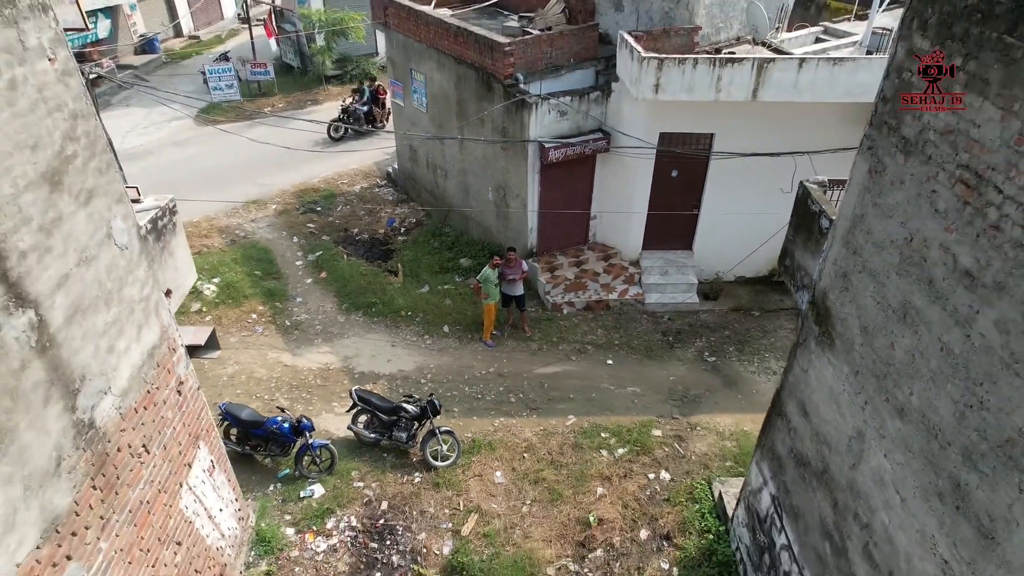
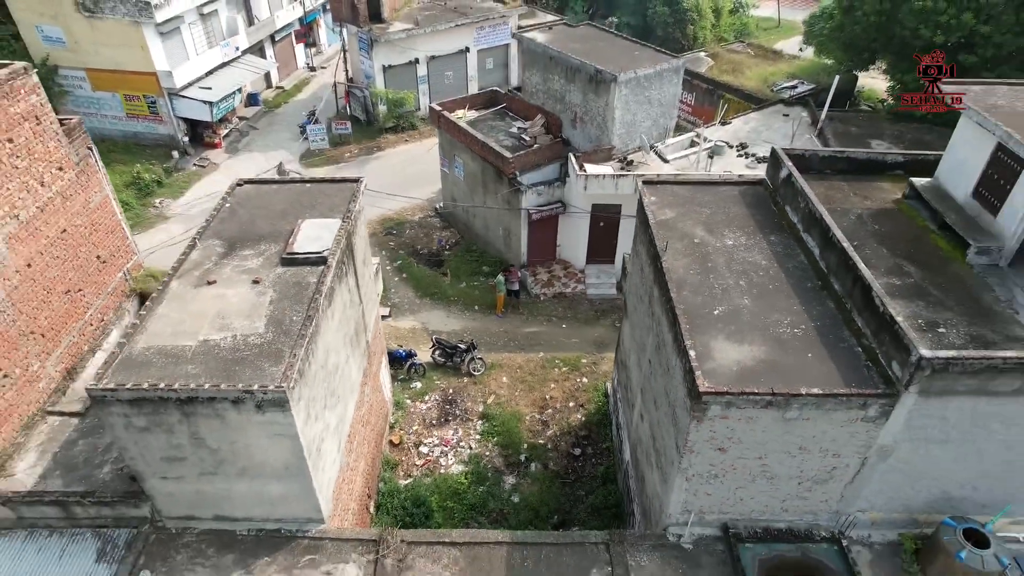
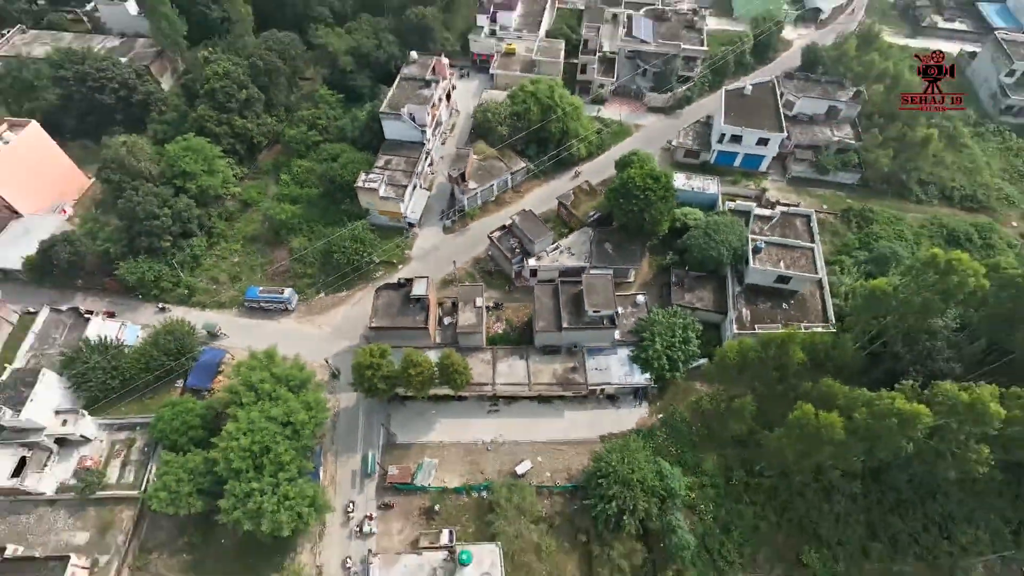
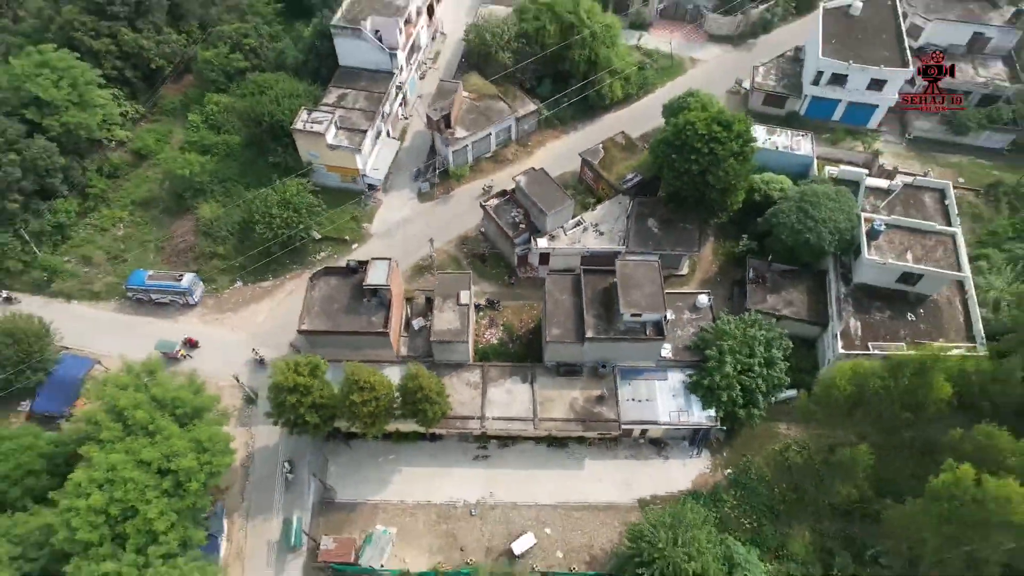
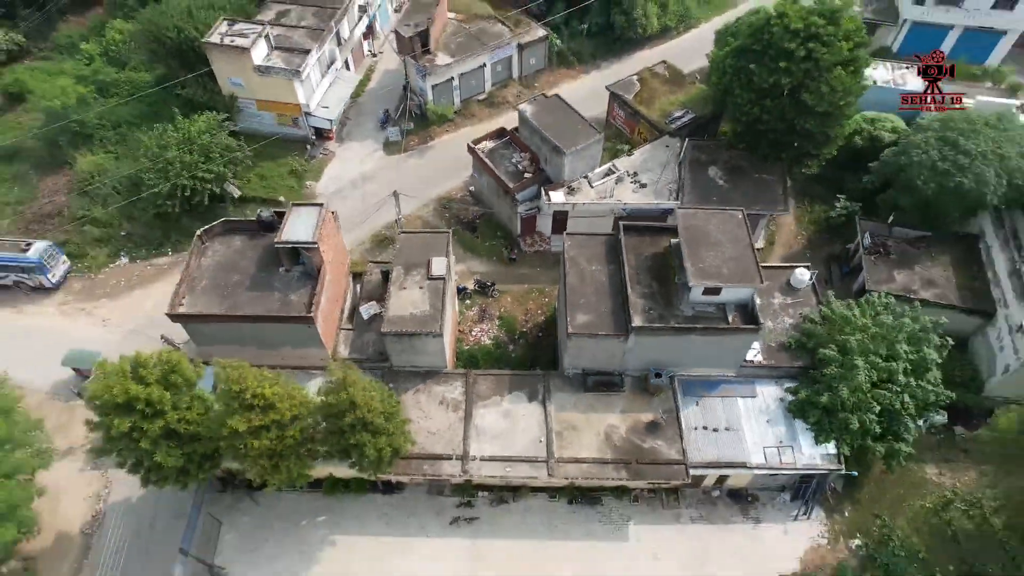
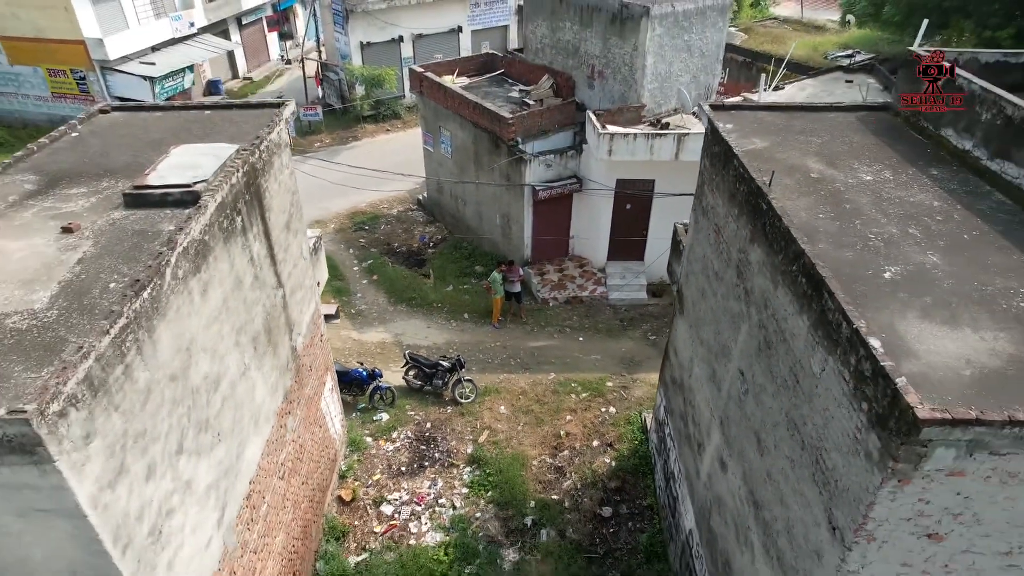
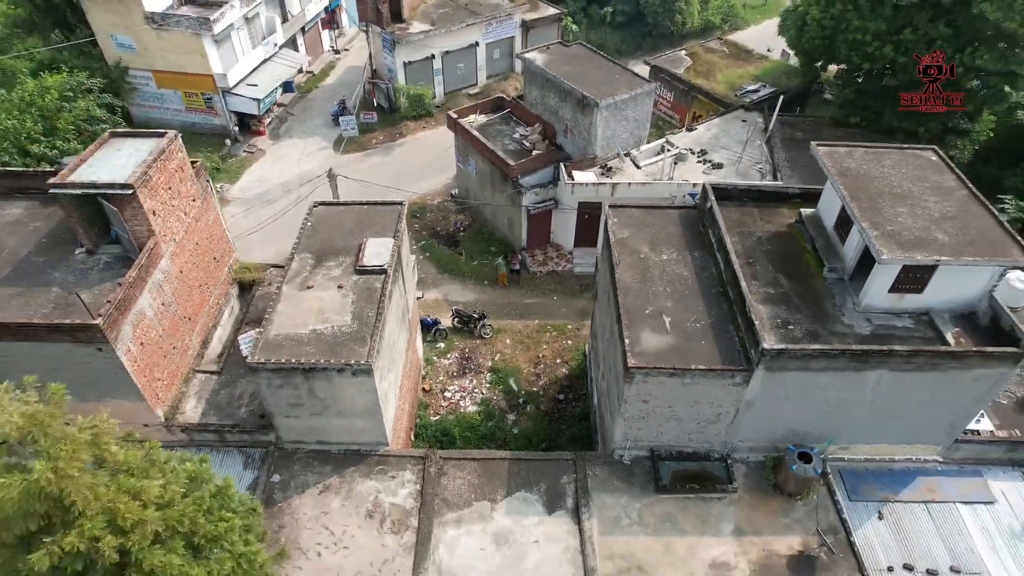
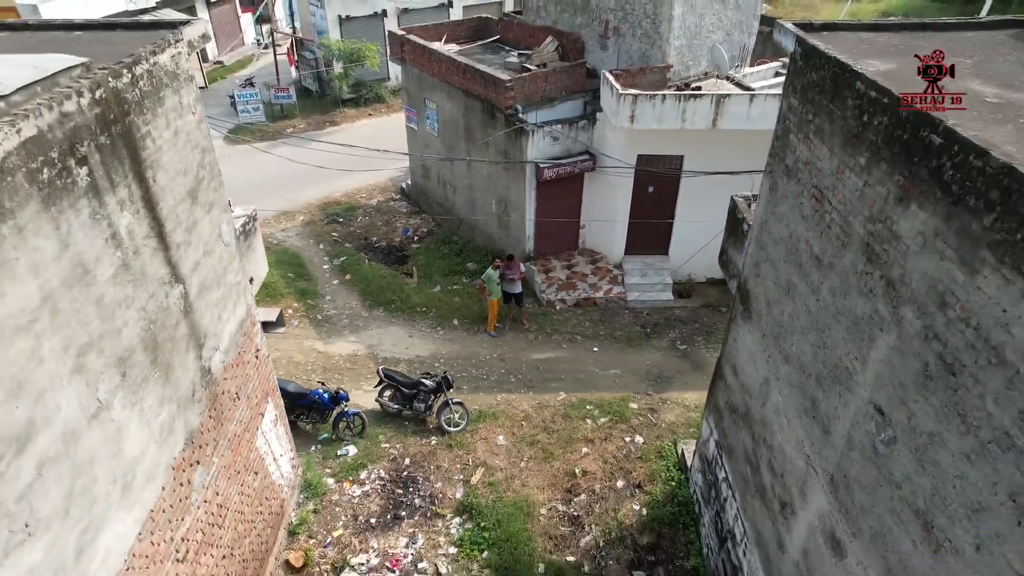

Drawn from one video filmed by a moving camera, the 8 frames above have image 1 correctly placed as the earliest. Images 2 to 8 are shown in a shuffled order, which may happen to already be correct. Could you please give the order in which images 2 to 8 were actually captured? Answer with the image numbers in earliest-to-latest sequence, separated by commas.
8, 6, 2, 7, 5, 4, 3
